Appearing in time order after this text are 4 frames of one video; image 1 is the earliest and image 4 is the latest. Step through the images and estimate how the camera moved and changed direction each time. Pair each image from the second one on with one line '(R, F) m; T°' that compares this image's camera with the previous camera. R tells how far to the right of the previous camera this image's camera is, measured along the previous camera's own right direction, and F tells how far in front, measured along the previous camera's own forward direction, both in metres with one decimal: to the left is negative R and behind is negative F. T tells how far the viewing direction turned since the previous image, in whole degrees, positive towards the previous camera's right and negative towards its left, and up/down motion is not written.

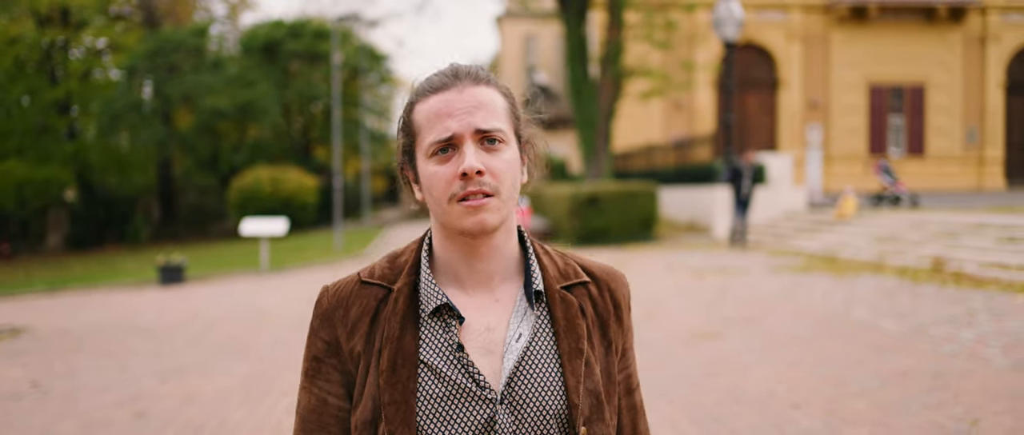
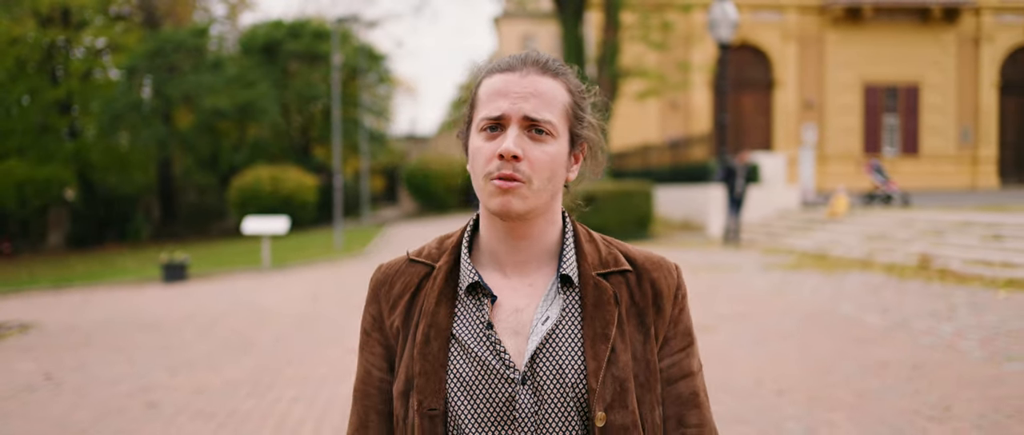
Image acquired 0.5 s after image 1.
(0.0, -0.3) m; 0°
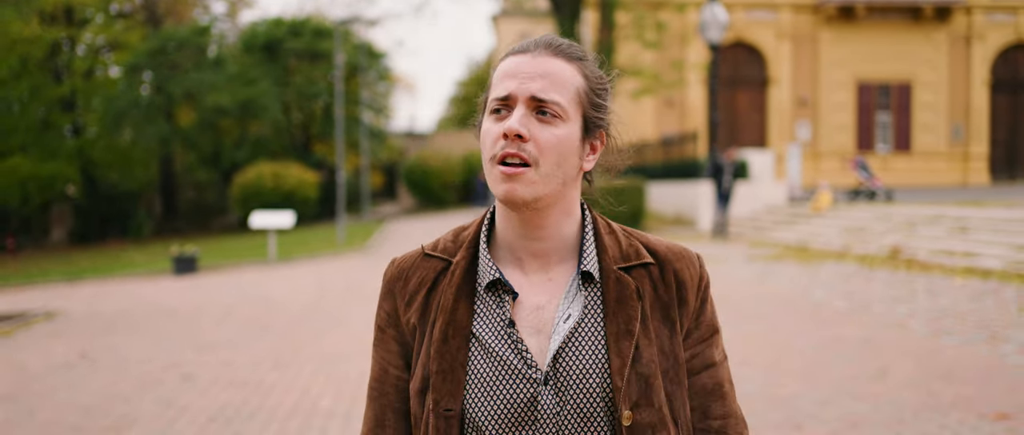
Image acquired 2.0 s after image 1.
(0.0, -0.7) m; 0°
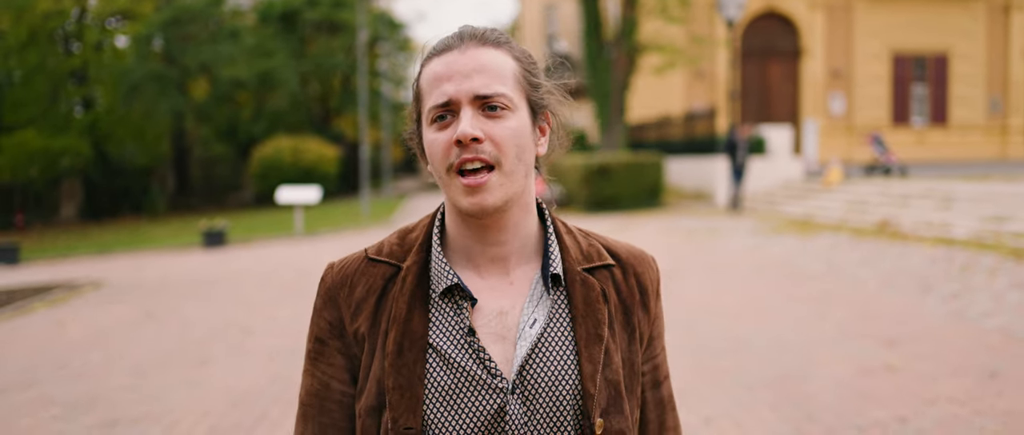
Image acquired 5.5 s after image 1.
(+0.3, -1.1) m; -2°
